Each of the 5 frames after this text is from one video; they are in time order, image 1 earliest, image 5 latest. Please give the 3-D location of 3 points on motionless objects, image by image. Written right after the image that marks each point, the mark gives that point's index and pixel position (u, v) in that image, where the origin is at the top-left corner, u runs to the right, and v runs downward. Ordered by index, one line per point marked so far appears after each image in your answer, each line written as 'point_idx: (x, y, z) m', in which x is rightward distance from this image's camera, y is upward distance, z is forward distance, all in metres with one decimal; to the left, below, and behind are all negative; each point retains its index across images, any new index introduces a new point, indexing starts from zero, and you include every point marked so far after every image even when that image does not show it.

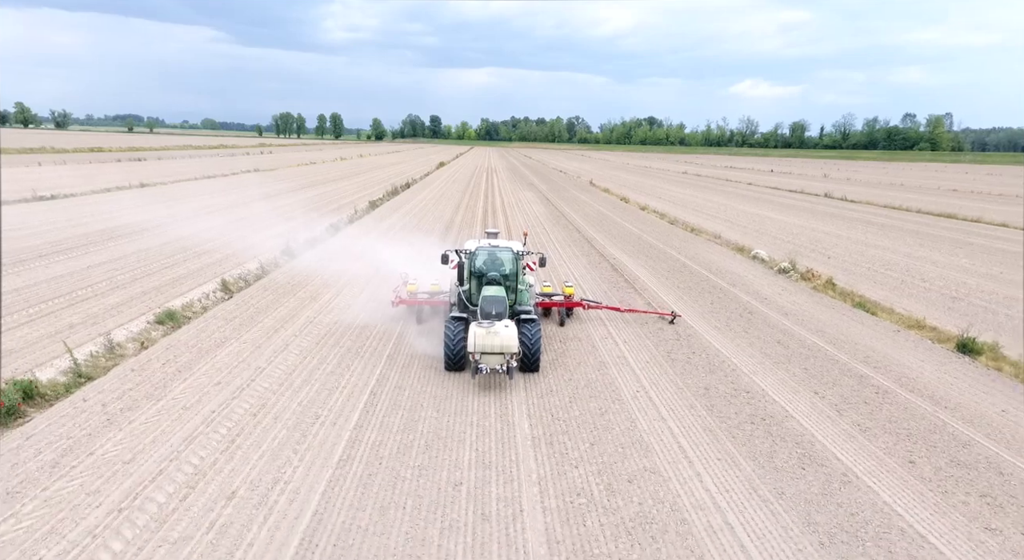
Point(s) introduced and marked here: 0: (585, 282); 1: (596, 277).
0: (+1.6, +0.4, +15.3) m
1: (+1.9, +0.5, +15.8) m
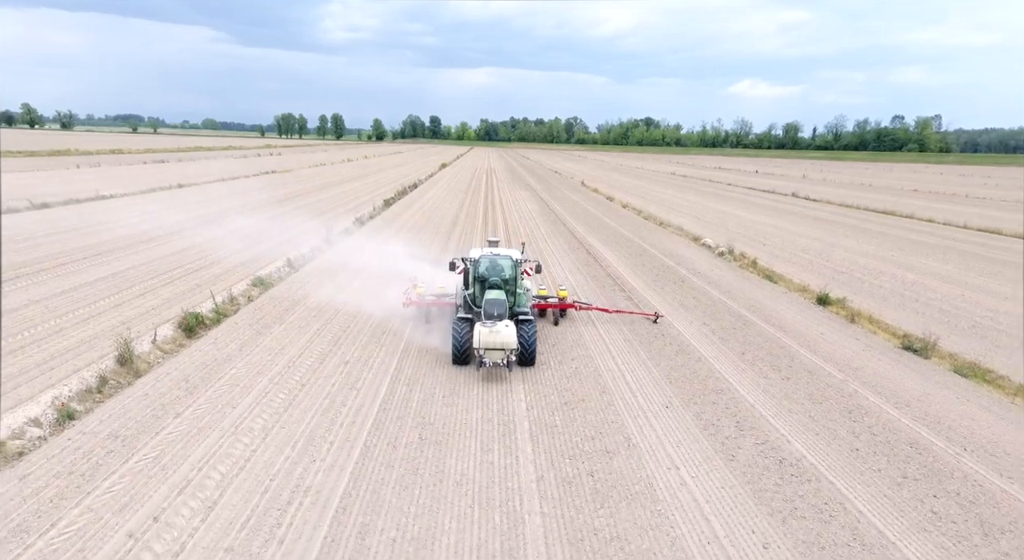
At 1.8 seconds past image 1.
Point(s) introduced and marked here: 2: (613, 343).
0: (+1.5, +0.6, +16.5) m
1: (+1.9, +0.7, +17.1) m
2: (+1.9, -1.0, +10.9) m
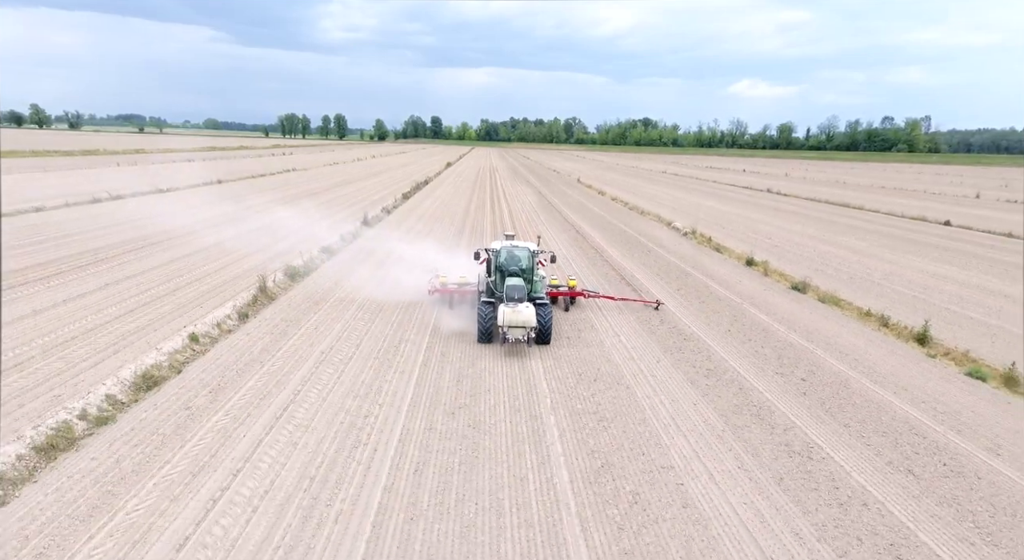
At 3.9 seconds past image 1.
0: (+1.6, +0.8, +17.9) m
1: (+1.9, +0.9, +18.4) m
2: (+2.0, -0.7, +12.3) m
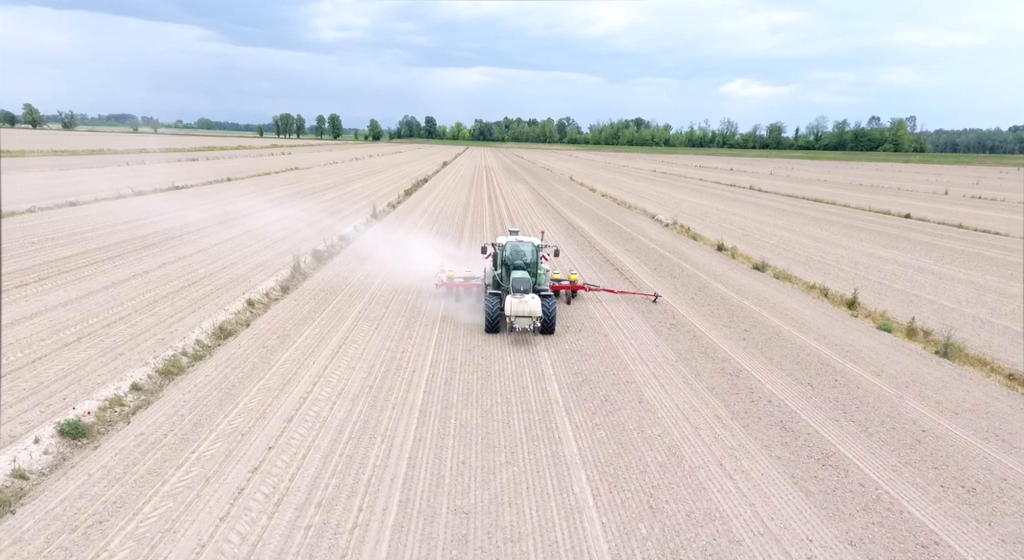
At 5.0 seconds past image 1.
0: (+1.4, +1.0, +18.6) m
1: (+1.8, +1.1, +19.2) m
2: (+1.9, -0.6, +13.0) m
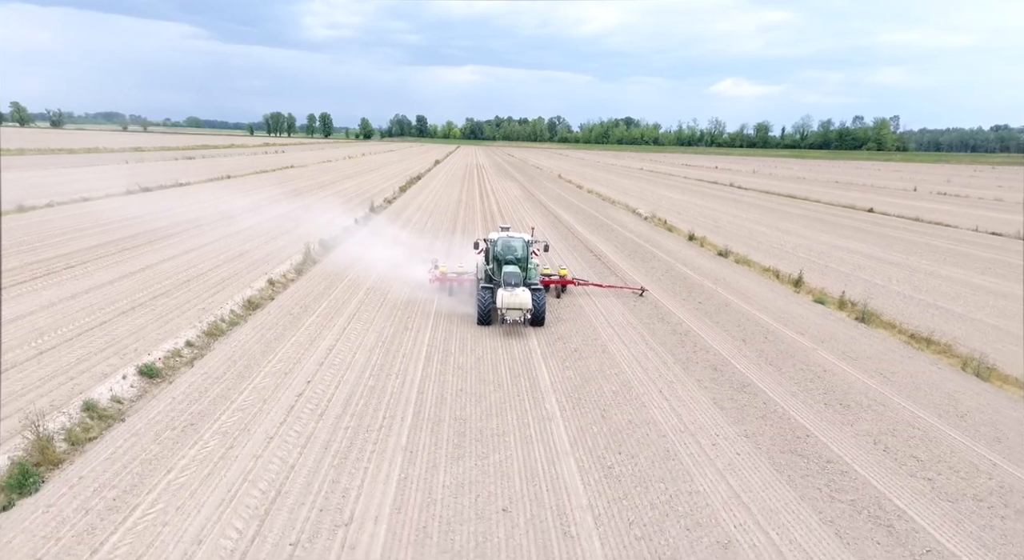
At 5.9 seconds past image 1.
0: (+1.2, +1.2, +19.2) m
1: (+1.5, +1.3, +19.8) m
2: (+1.7, -0.4, +13.7) m
